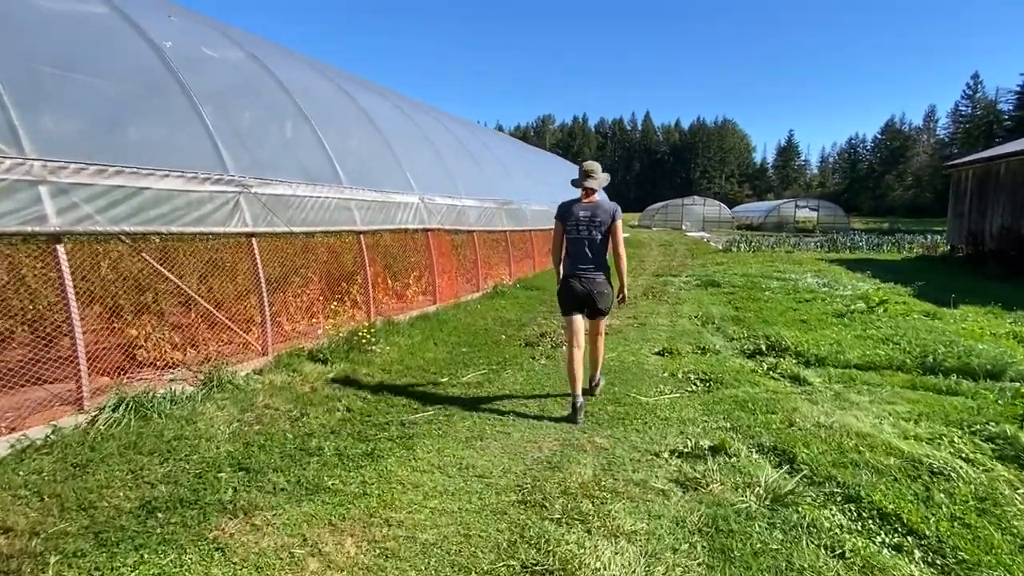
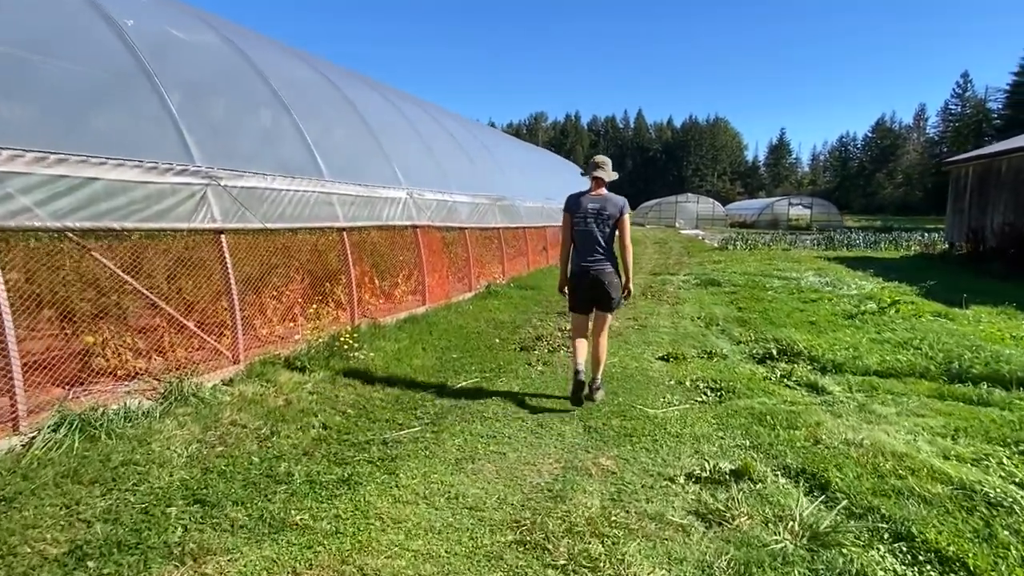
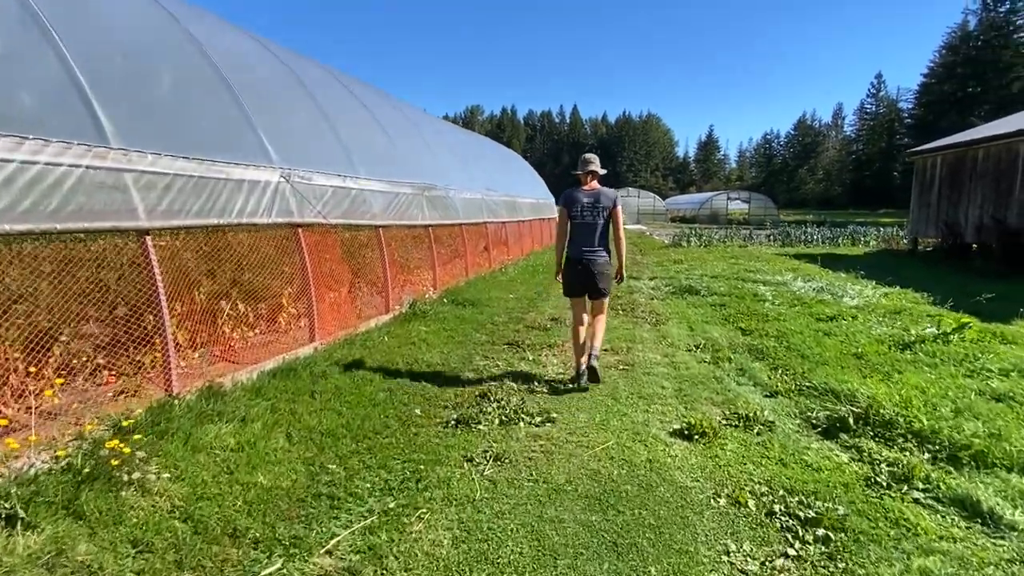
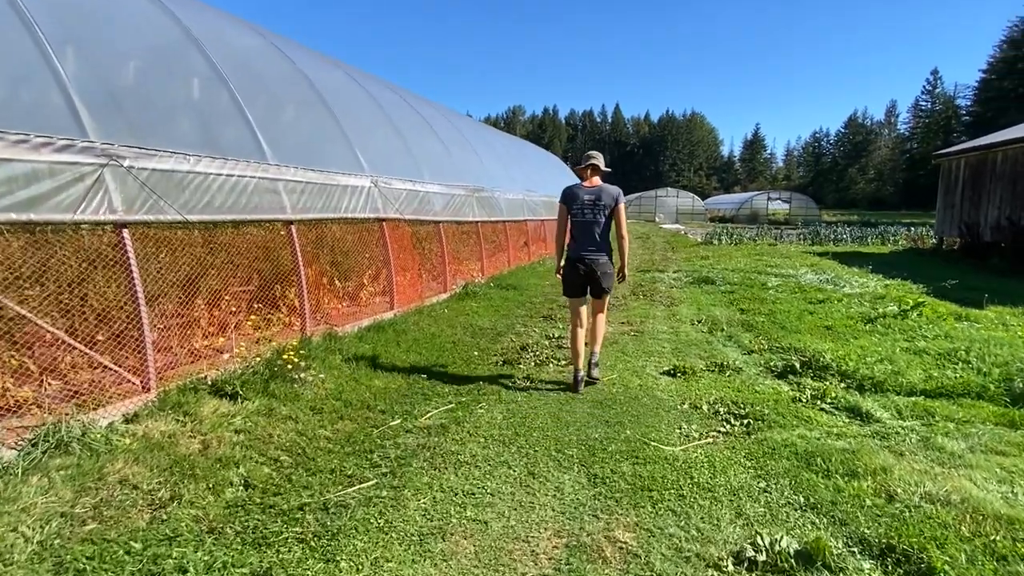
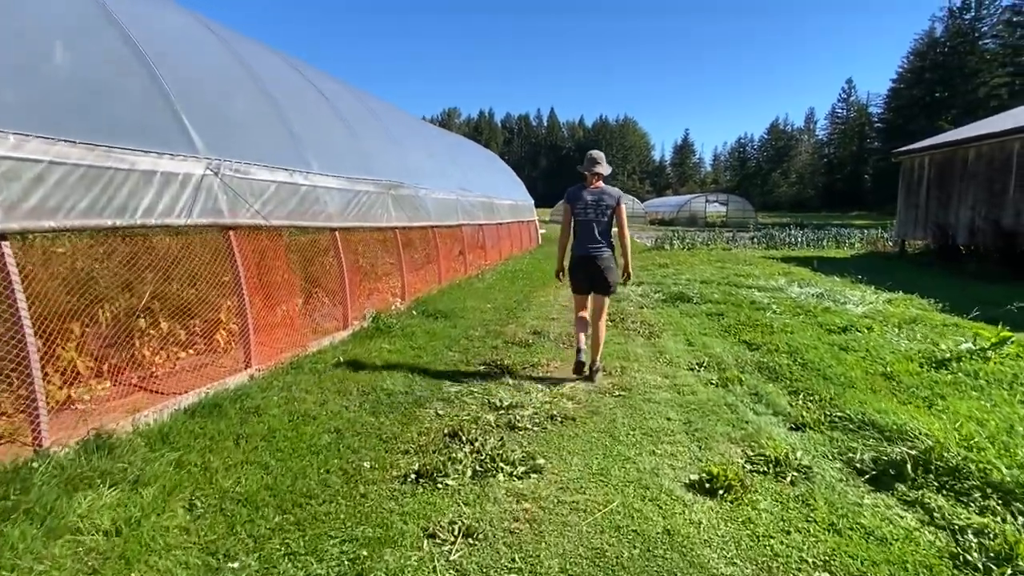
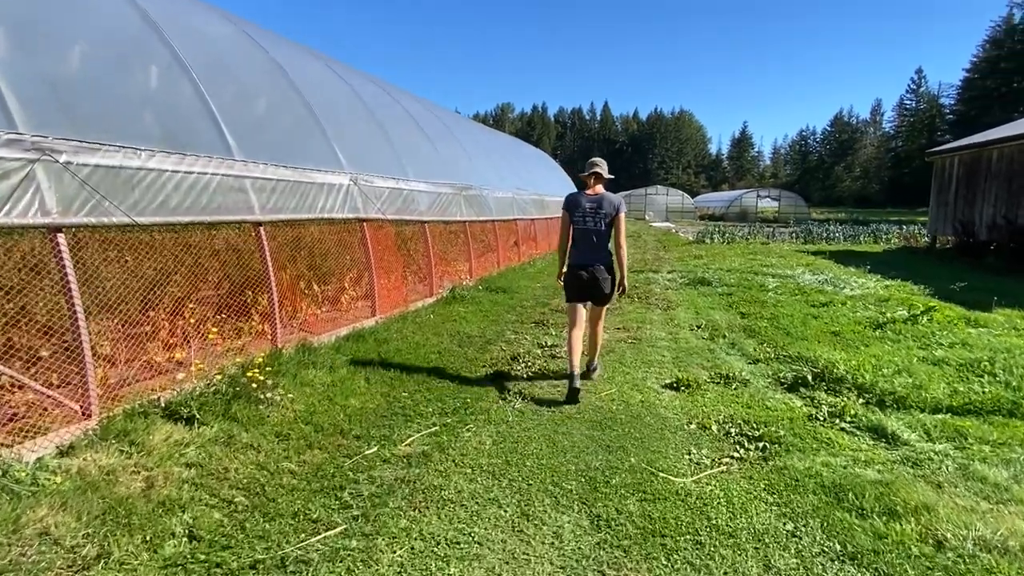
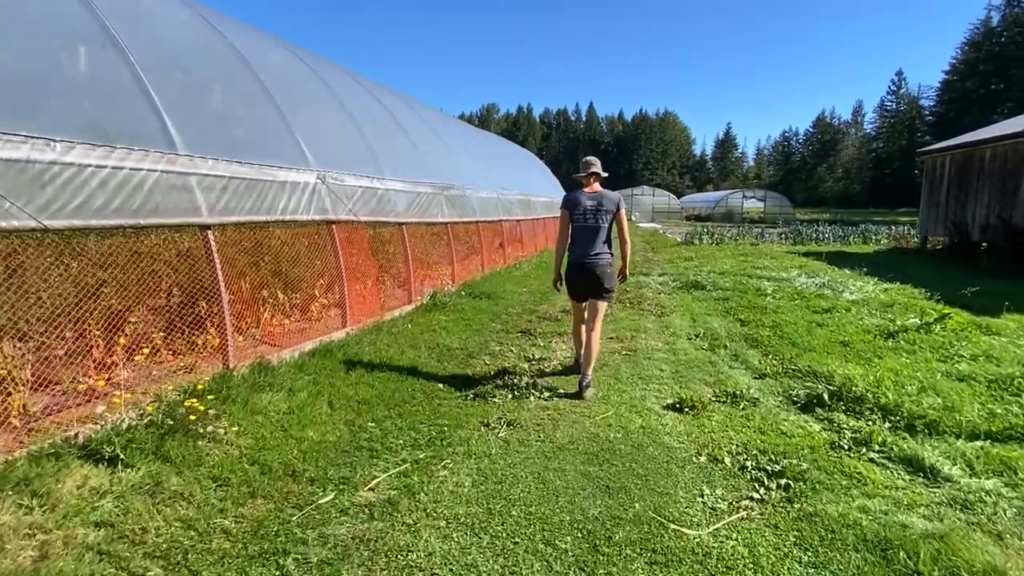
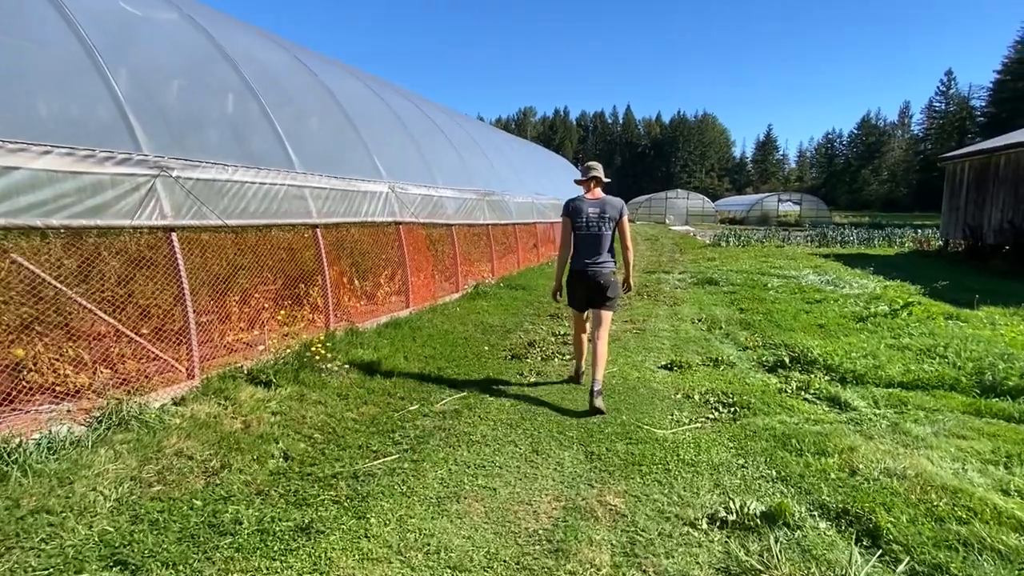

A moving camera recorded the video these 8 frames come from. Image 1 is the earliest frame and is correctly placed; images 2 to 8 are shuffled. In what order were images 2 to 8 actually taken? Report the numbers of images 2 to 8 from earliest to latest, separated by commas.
2, 8, 4, 6, 7, 3, 5
